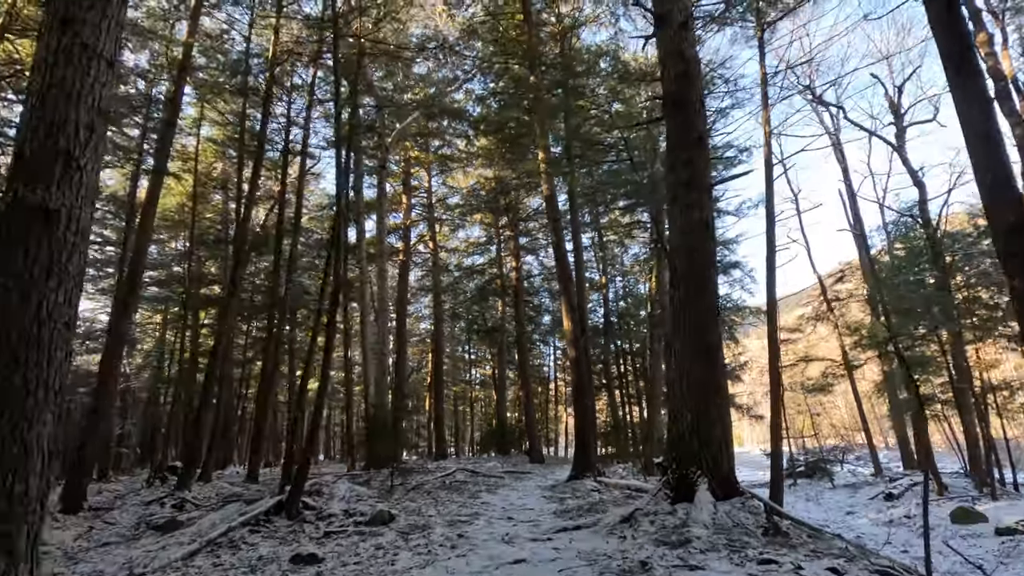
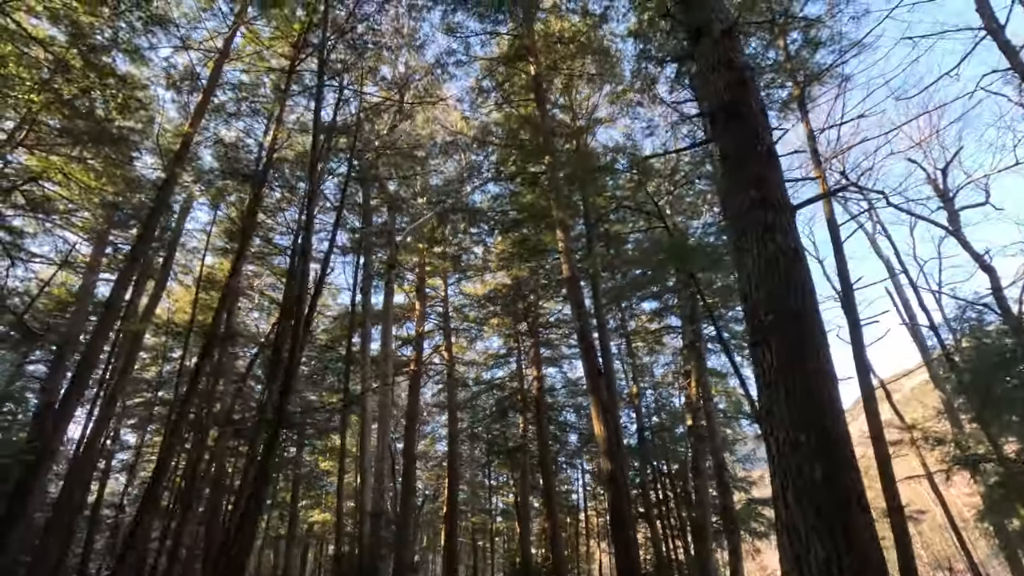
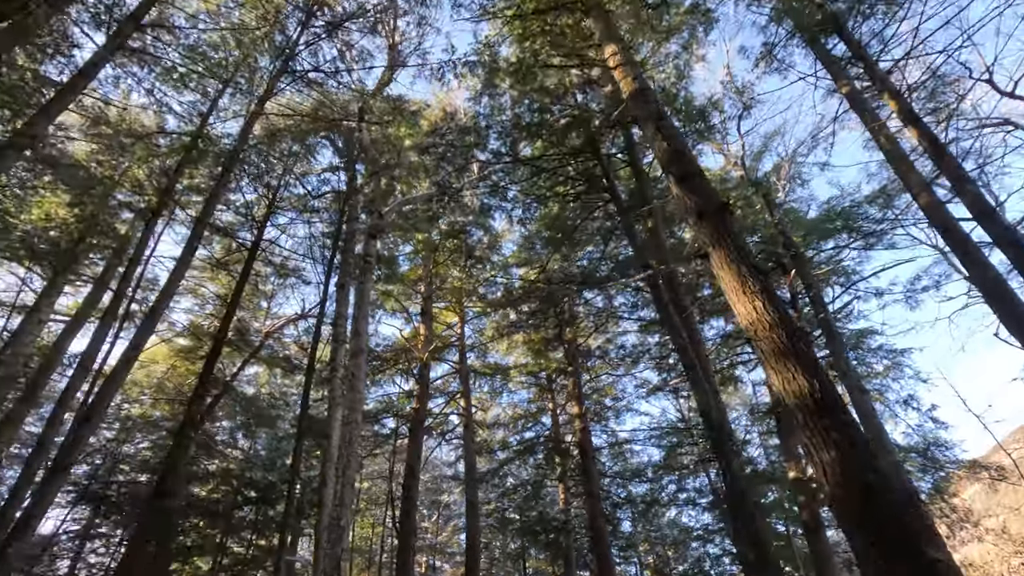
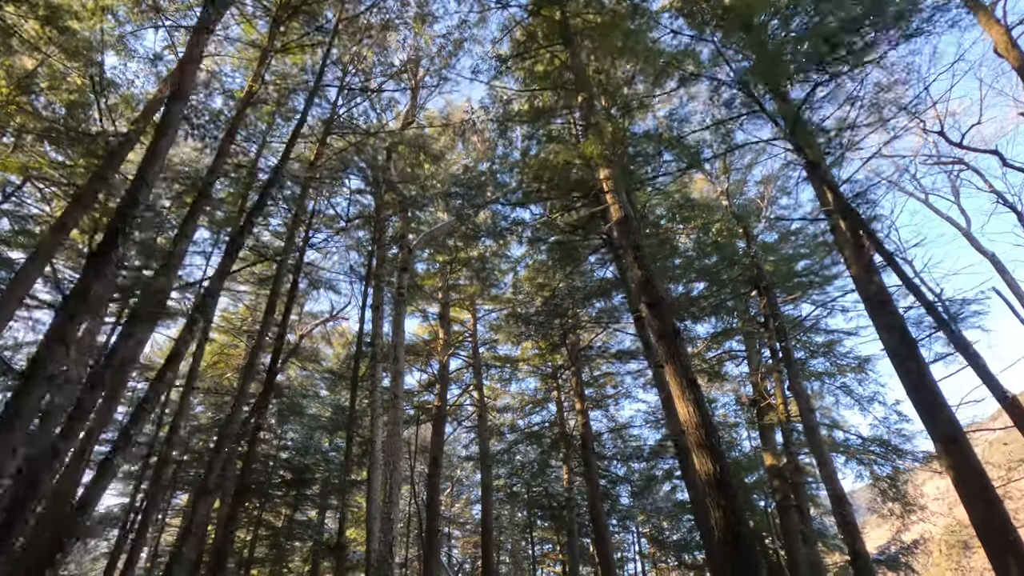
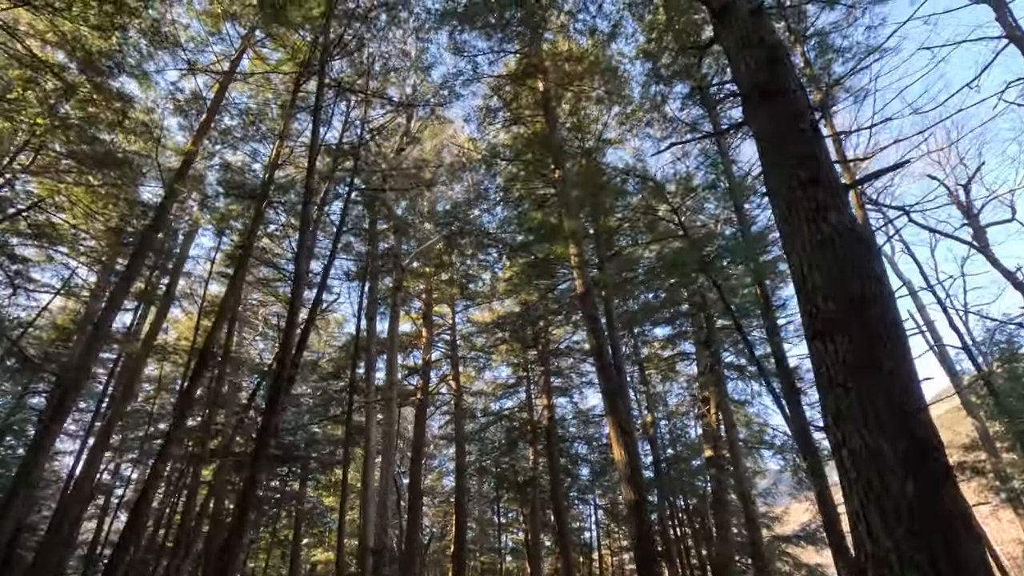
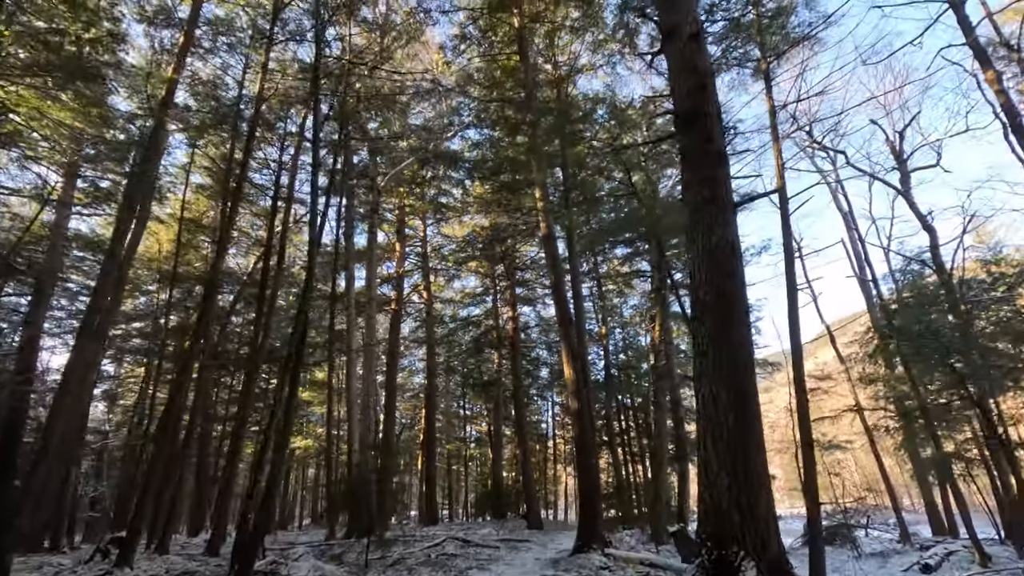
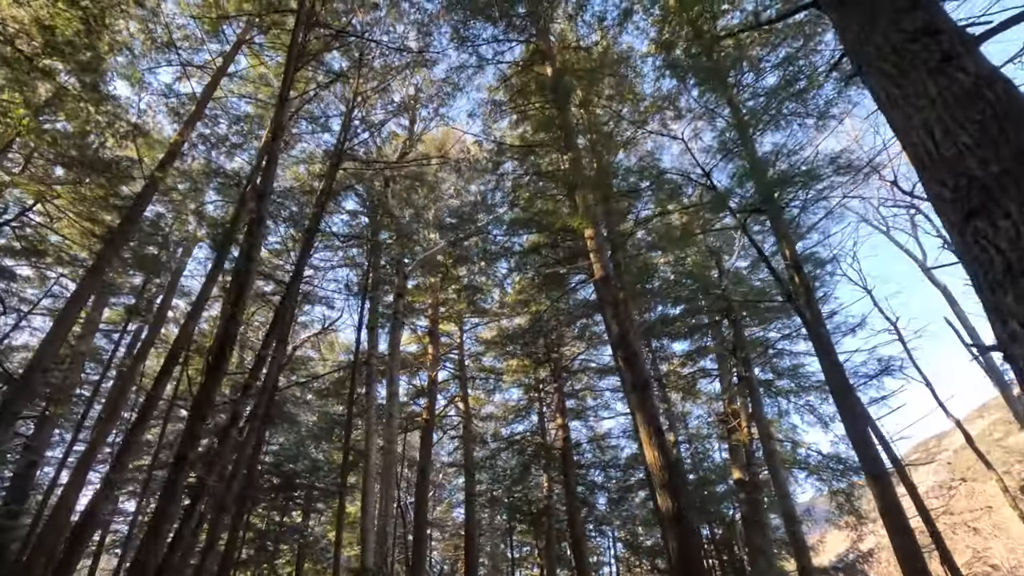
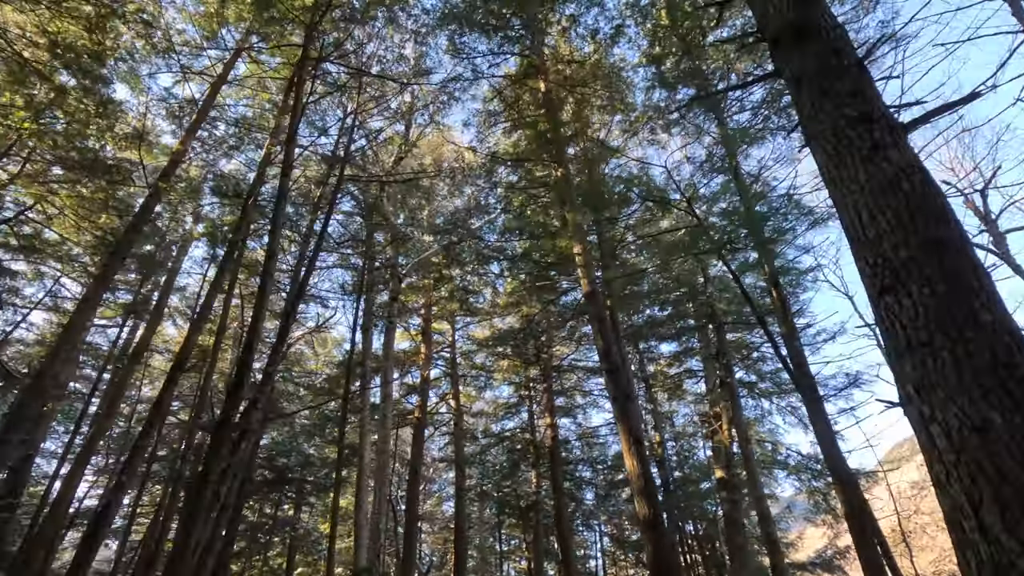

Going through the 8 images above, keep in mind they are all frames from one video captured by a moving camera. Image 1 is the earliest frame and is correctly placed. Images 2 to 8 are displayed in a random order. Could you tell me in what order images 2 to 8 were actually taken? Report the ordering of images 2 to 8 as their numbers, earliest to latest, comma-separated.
6, 2, 5, 8, 7, 4, 3
